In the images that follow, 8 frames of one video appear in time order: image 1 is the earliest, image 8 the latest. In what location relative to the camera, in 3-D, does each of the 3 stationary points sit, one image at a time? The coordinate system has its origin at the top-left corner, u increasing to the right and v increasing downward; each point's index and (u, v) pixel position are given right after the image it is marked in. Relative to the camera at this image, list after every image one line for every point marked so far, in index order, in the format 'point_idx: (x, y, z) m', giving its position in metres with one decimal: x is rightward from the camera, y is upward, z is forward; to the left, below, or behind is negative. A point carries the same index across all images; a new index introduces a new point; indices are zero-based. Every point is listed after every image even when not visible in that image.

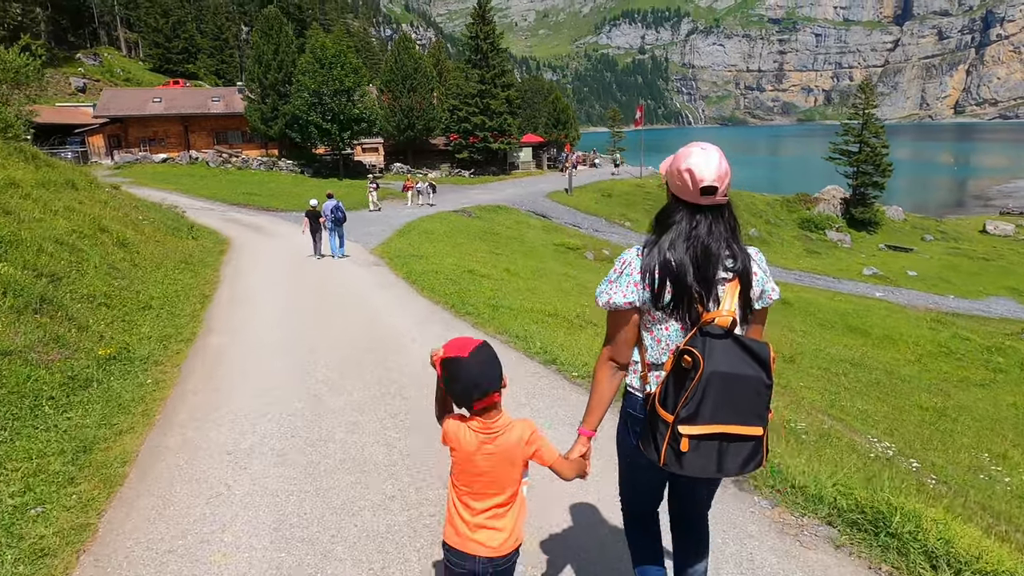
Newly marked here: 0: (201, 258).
0: (-8.1, +0.8, +17.1) m
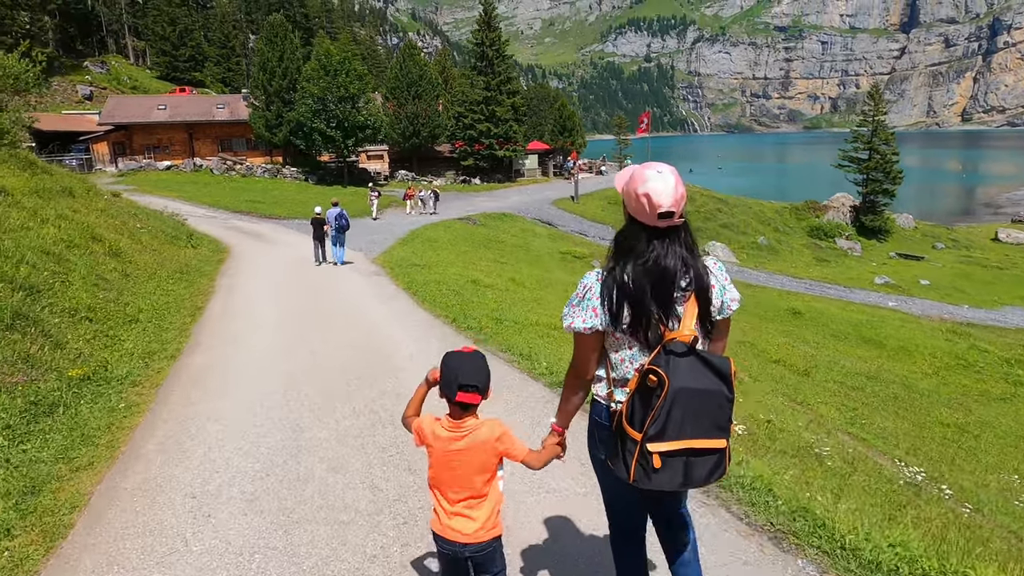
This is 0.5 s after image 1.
0: (-7.9, +0.5, +16.7) m
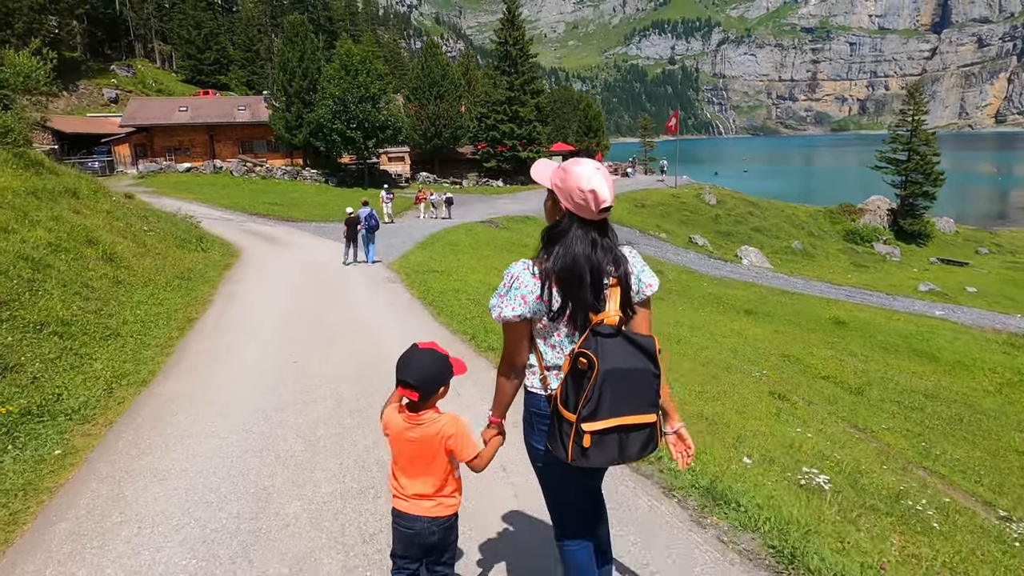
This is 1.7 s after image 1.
0: (-7.3, +0.4, +15.7) m
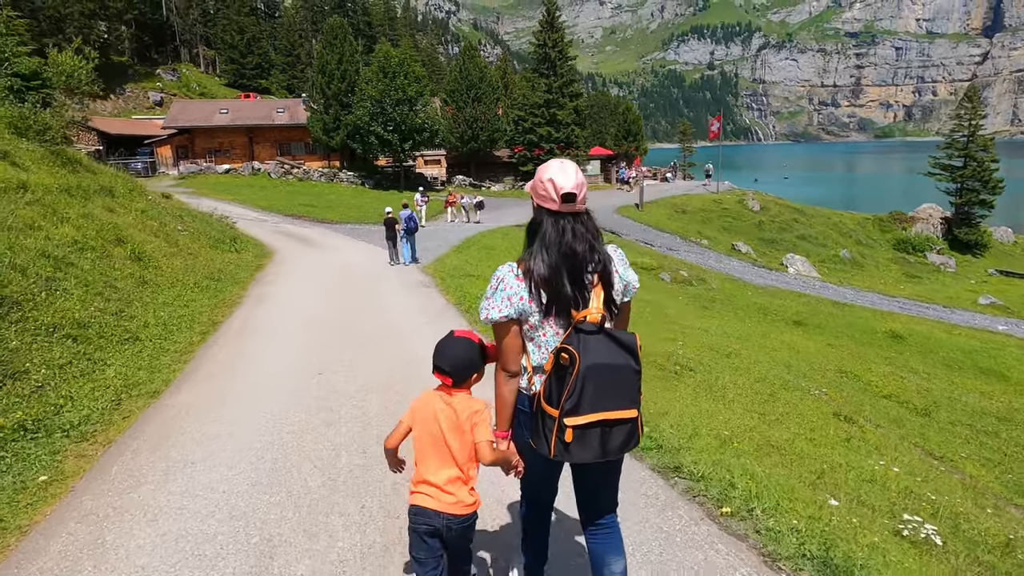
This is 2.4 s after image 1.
0: (-6.4, +0.3, +15.2) m
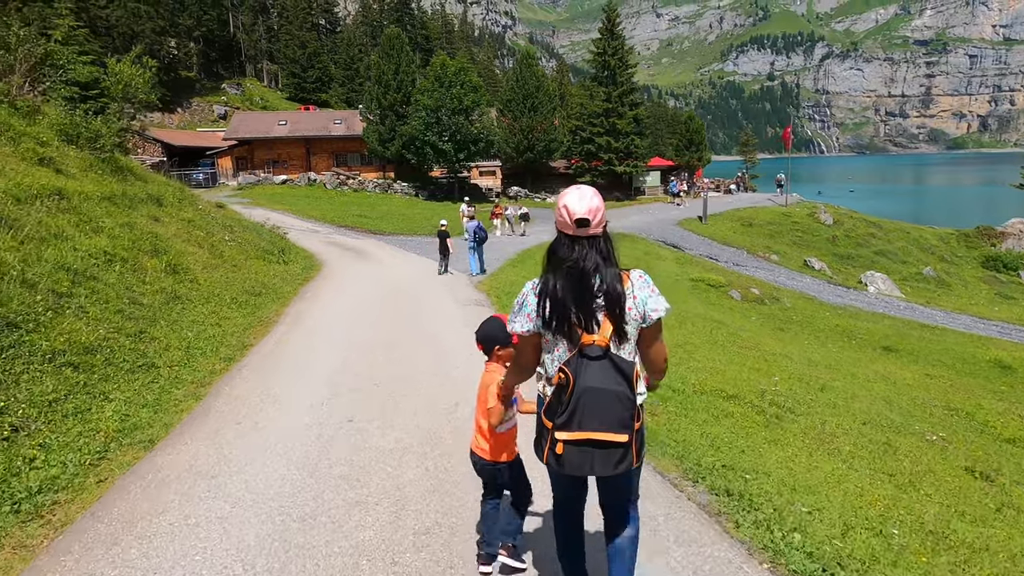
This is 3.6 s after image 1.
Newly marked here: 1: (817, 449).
0: (-5.1, 0.0, +14.3) m
1: (+3.2, -1.7, +6.9) m
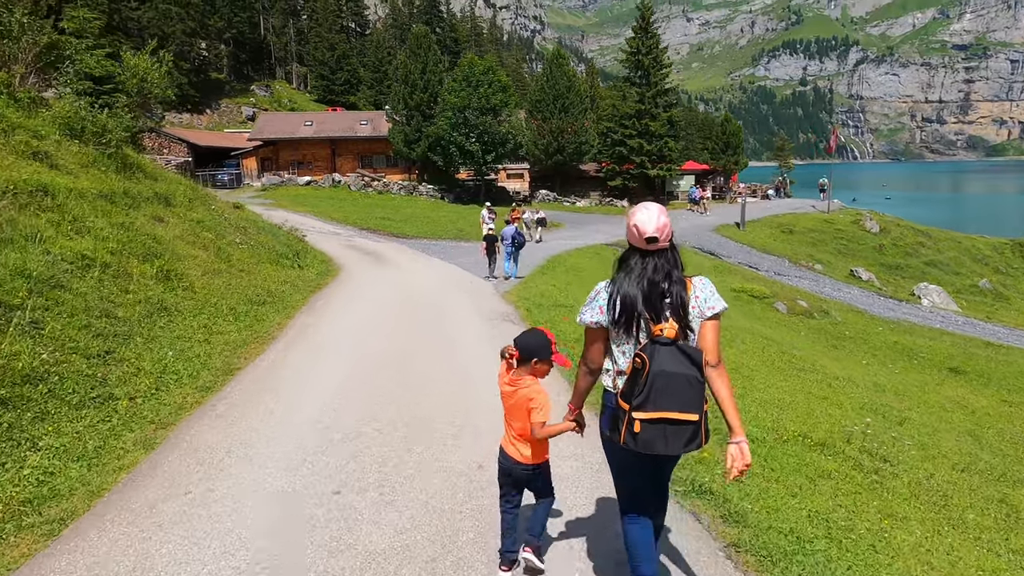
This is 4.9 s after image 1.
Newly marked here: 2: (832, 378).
0: (-4.5, -0.2, +13.1) m
1: (+3.5, -1.9, +5.3) m
2: (+6.7, -1.9, +13.8) m
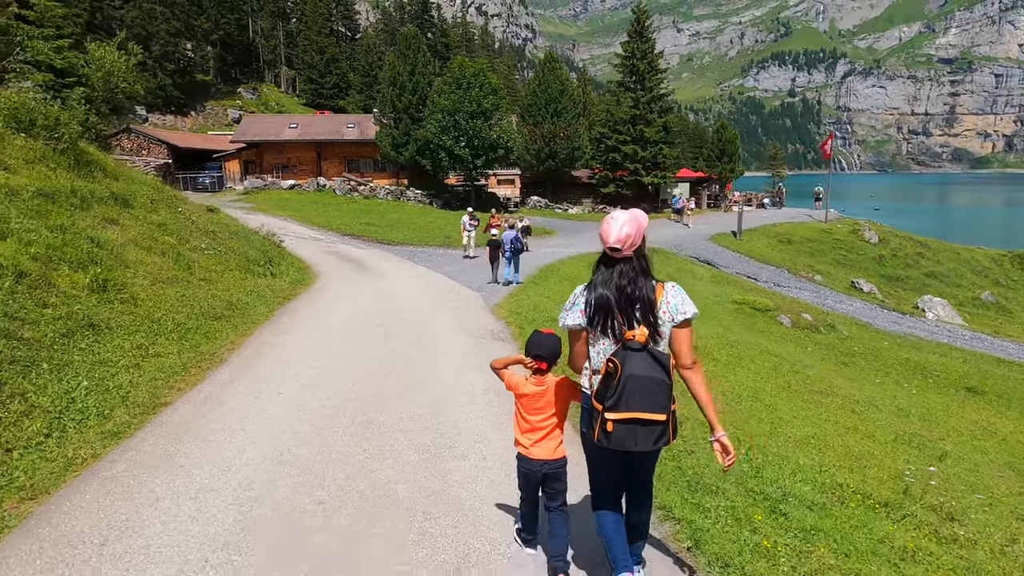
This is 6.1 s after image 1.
0: (-4.7, -0.4, +11.7) m
1: (+3.4, -2.1, +4.0) m
2: (+6.5, -2.2, +12.6) m
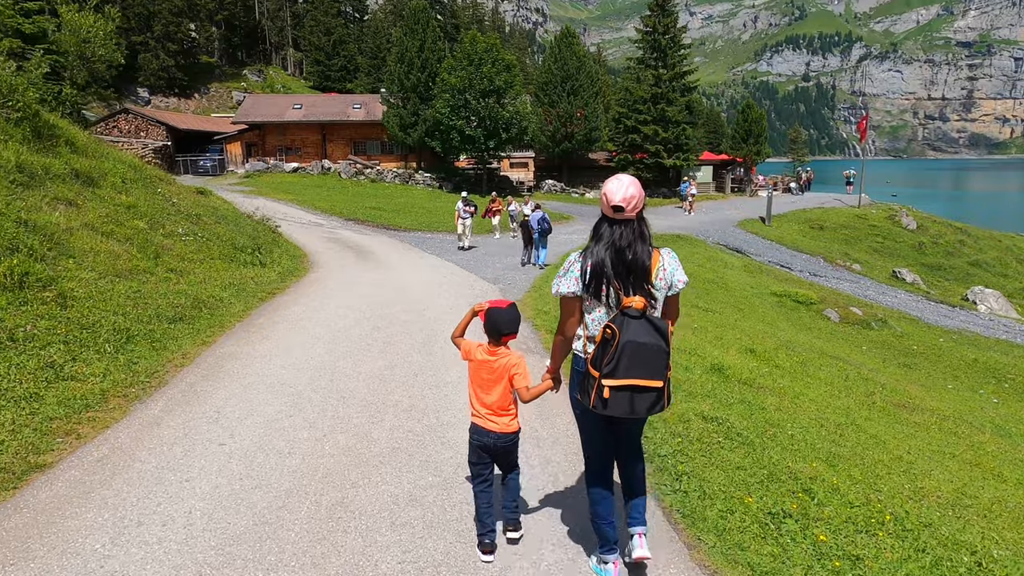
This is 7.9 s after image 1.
0: (-4.3, -0.3, +9.7) m
1: (+3.7, -2.2, +2.0) m
2: (+6.9, -2.1, +10.5) m
